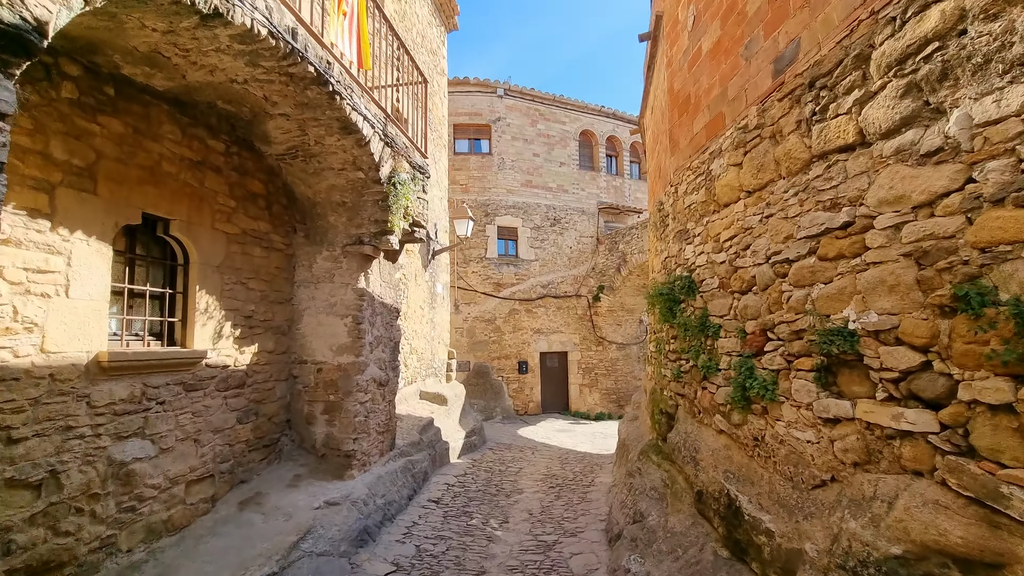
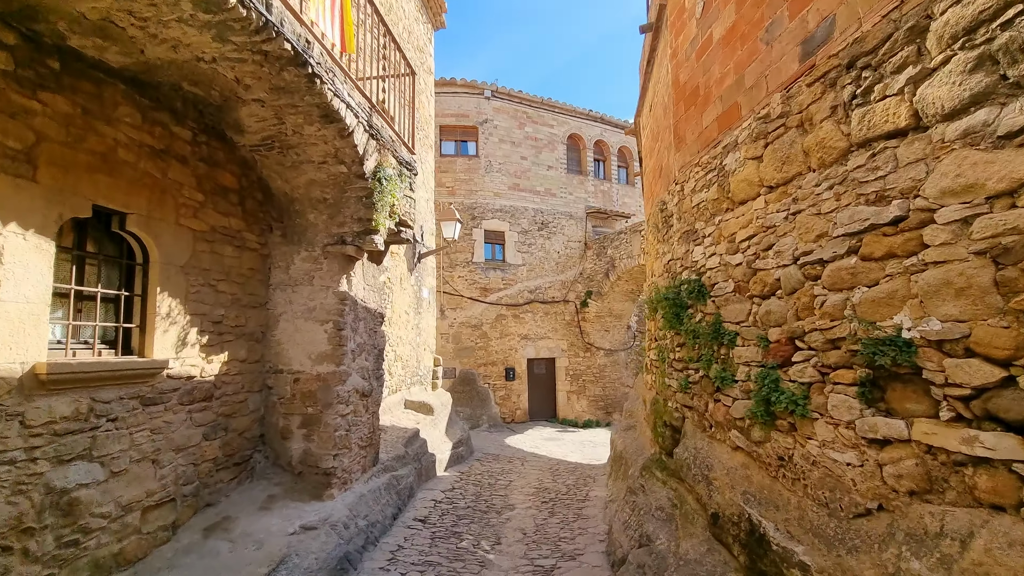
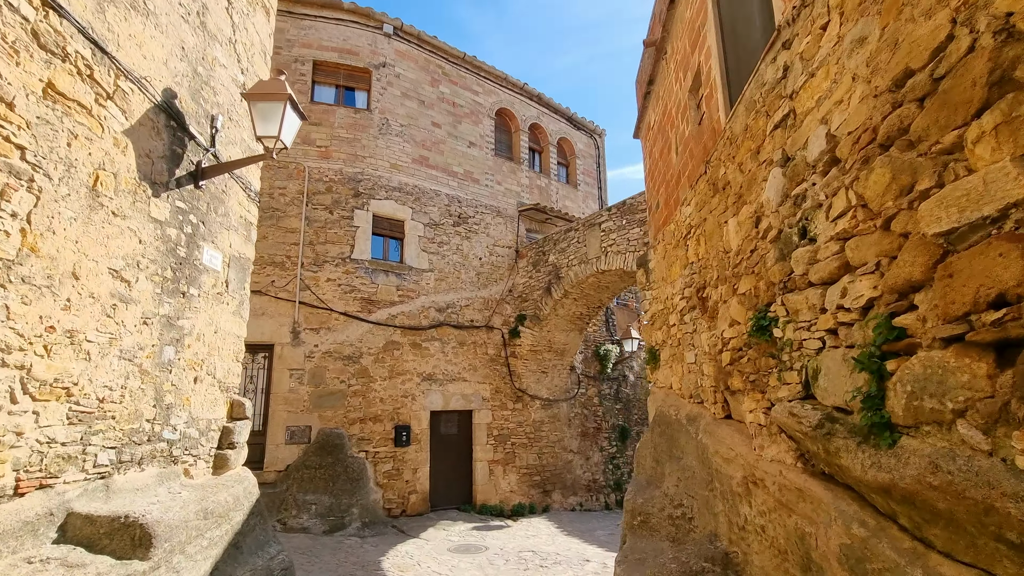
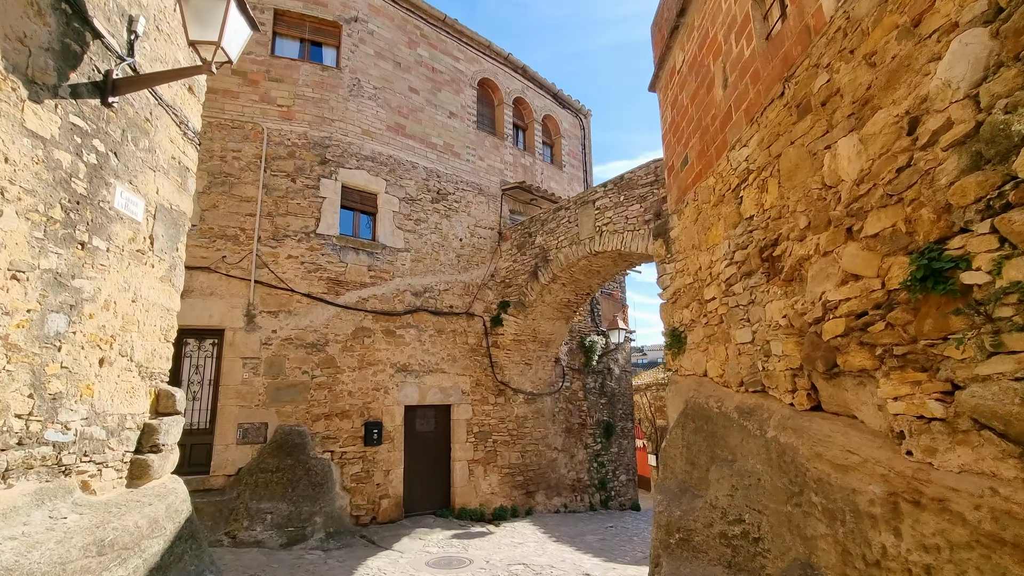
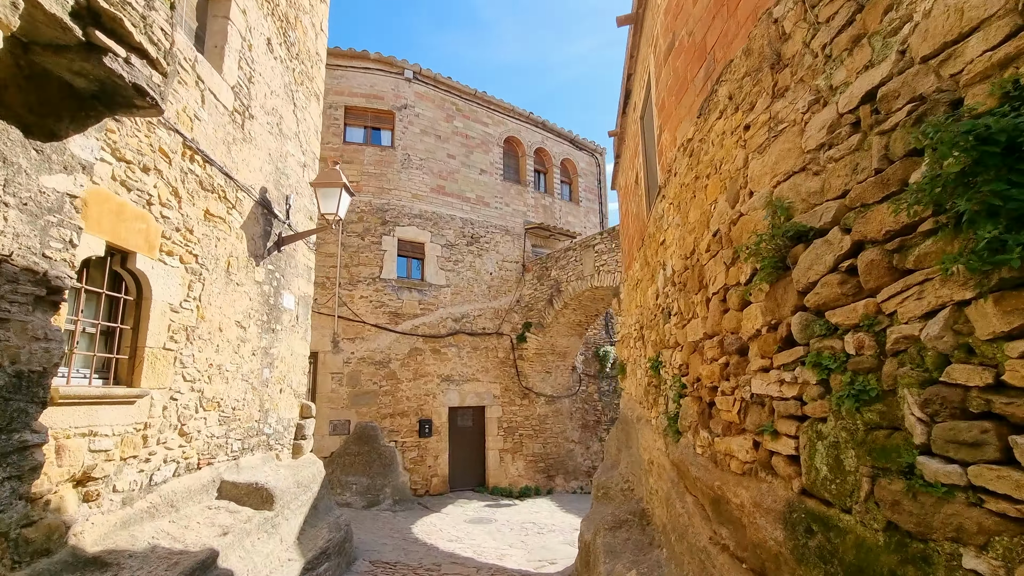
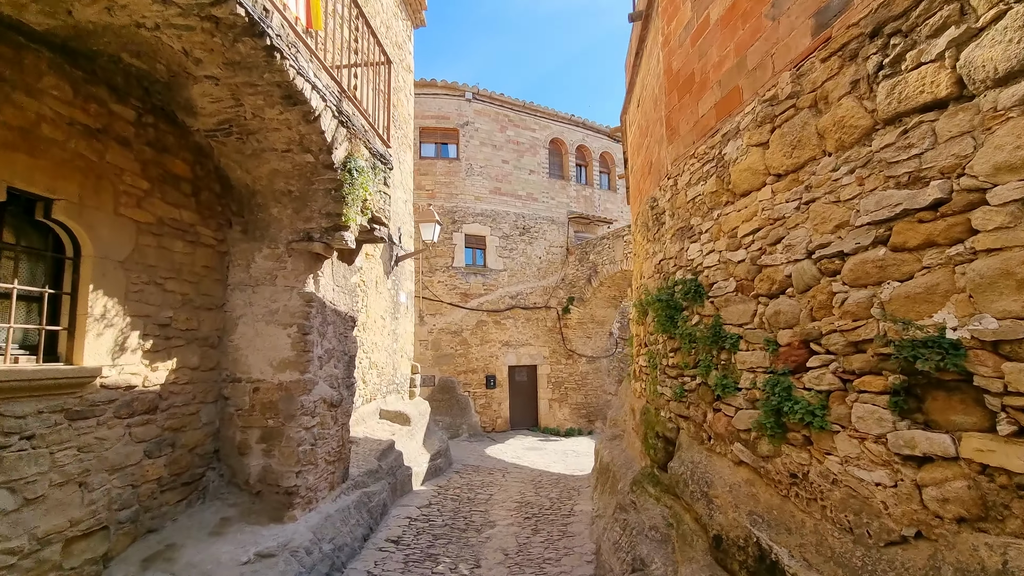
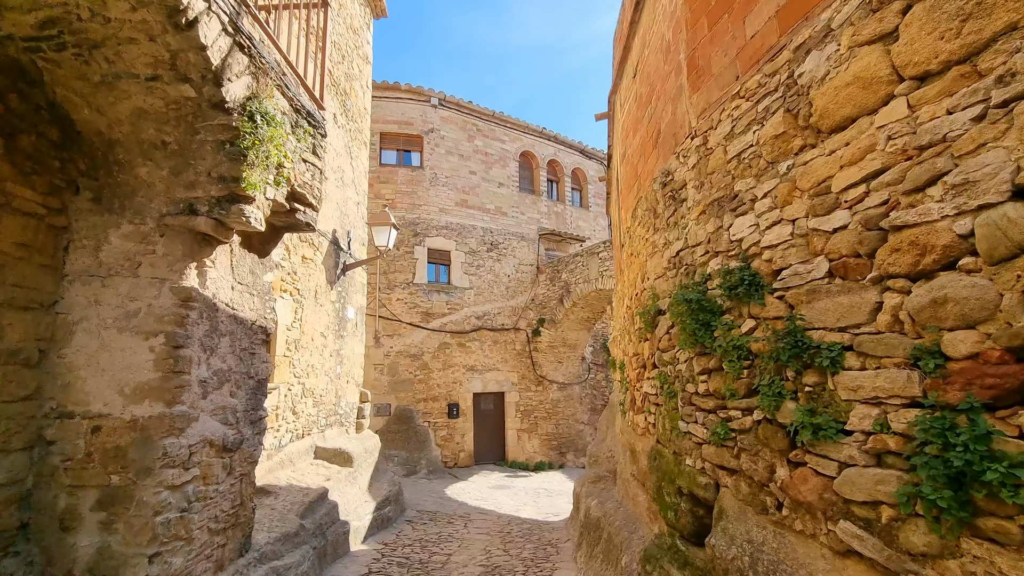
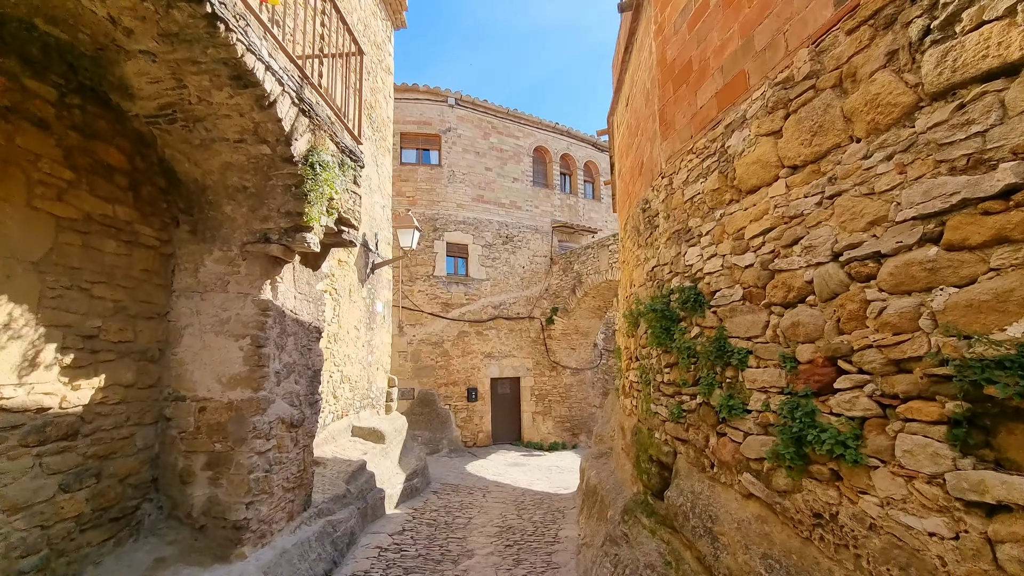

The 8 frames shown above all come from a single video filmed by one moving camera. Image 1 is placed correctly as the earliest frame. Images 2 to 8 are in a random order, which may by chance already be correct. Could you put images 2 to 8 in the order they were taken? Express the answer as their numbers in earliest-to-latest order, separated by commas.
2, 6, 8, 7, 5, 3, 4
